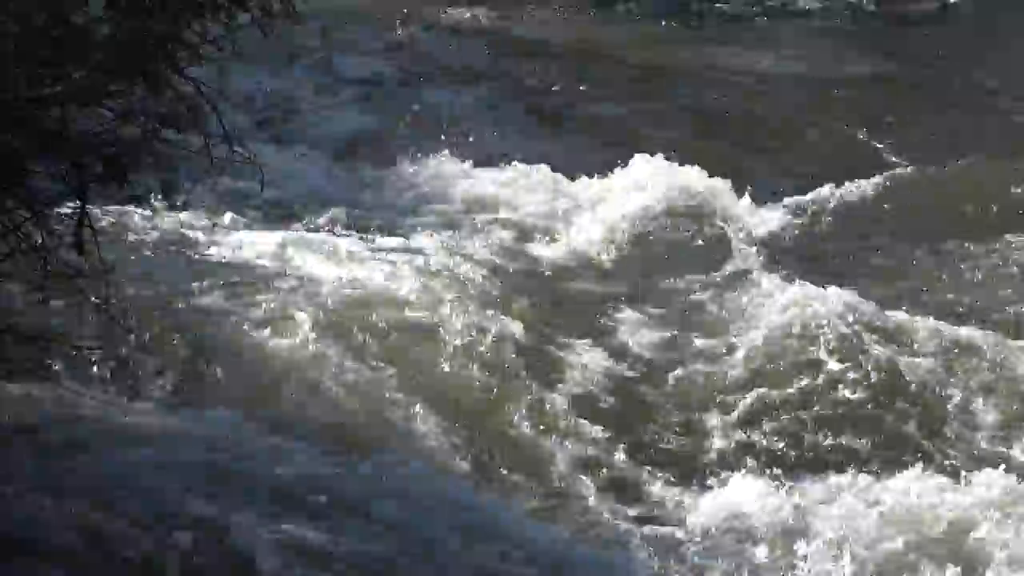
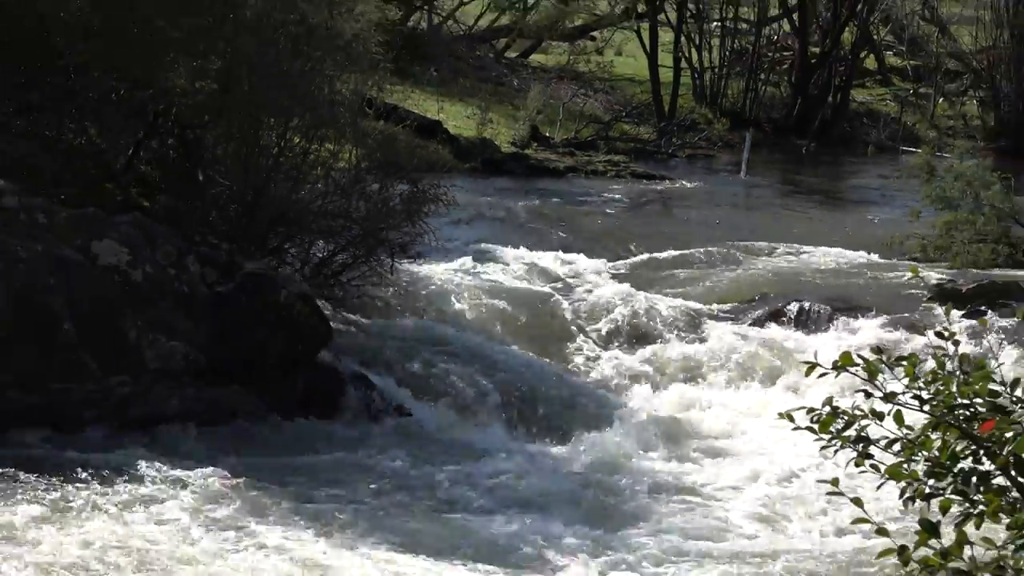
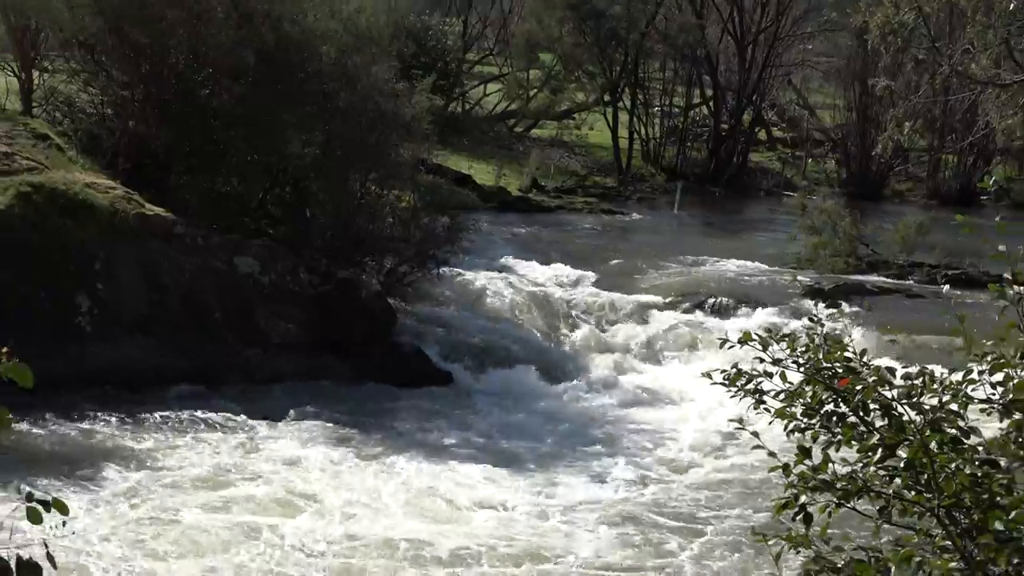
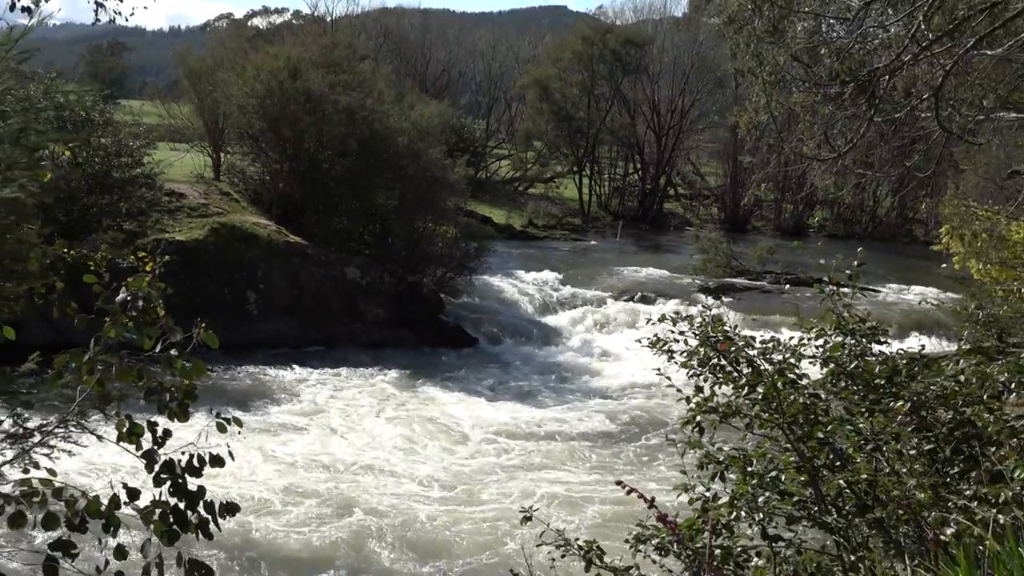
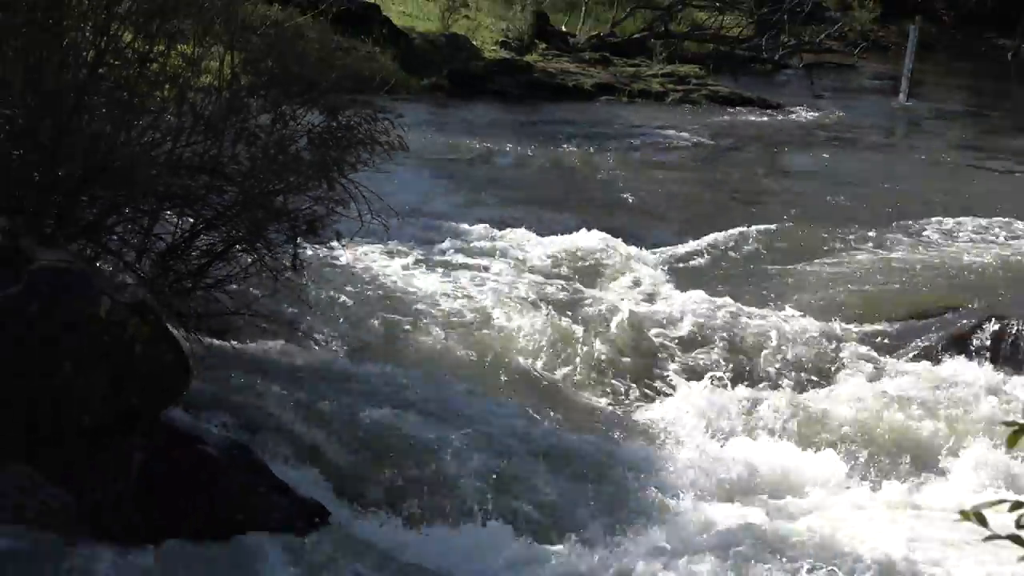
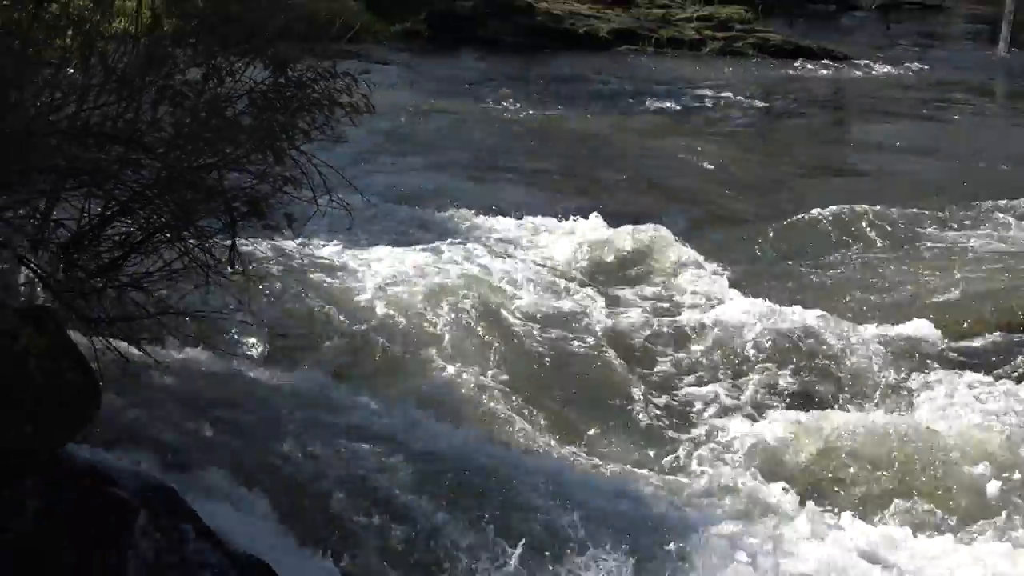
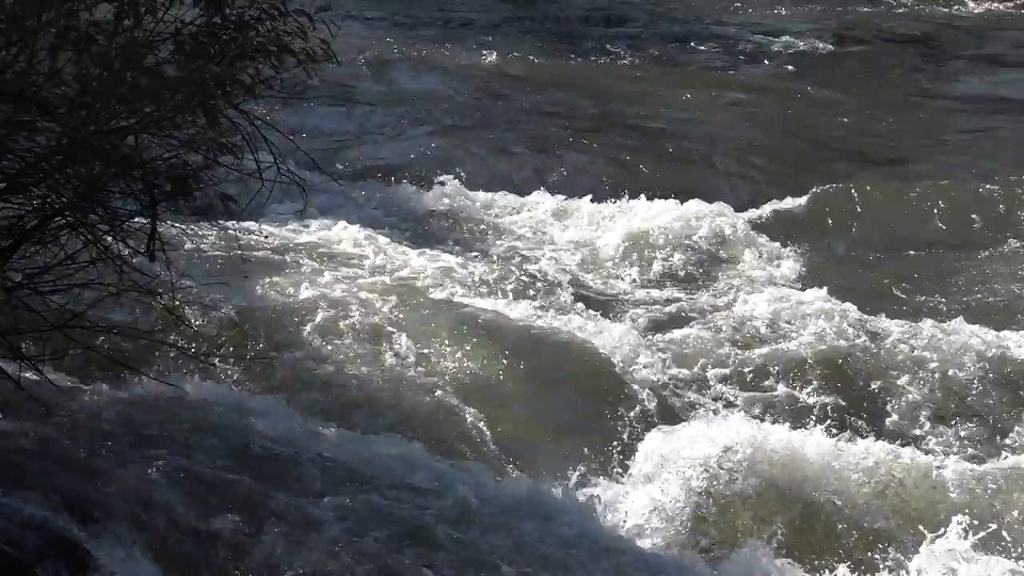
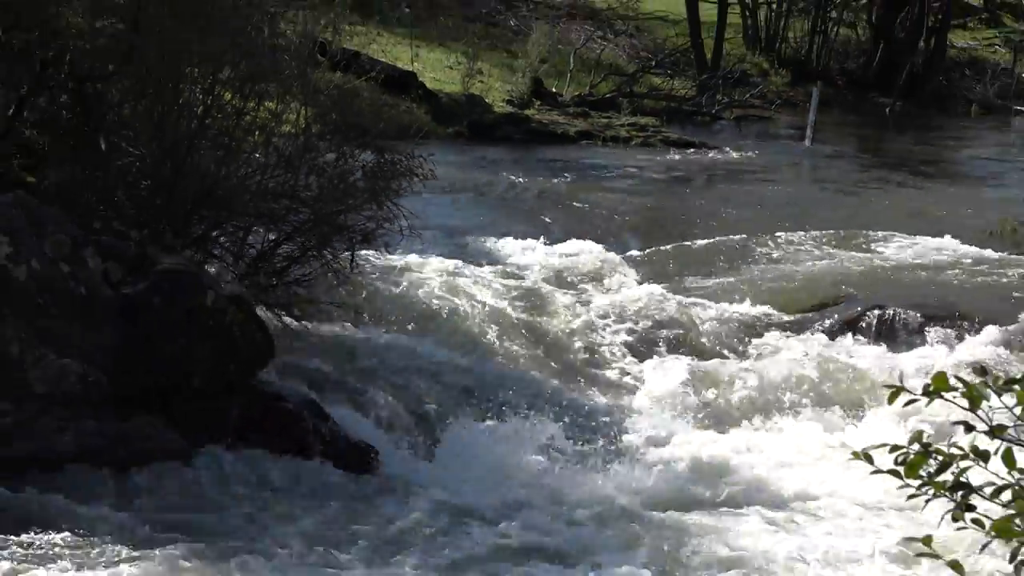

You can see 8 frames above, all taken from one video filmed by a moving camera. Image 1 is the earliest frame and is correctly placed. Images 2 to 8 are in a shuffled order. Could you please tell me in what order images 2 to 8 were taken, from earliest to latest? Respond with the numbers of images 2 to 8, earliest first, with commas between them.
7, 6, 5, 8, 2, 3, 4
